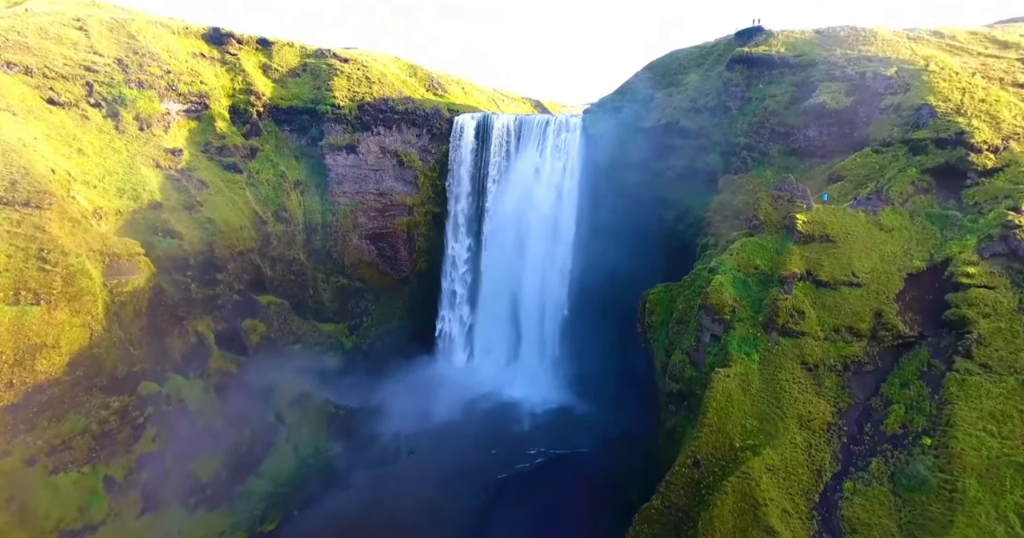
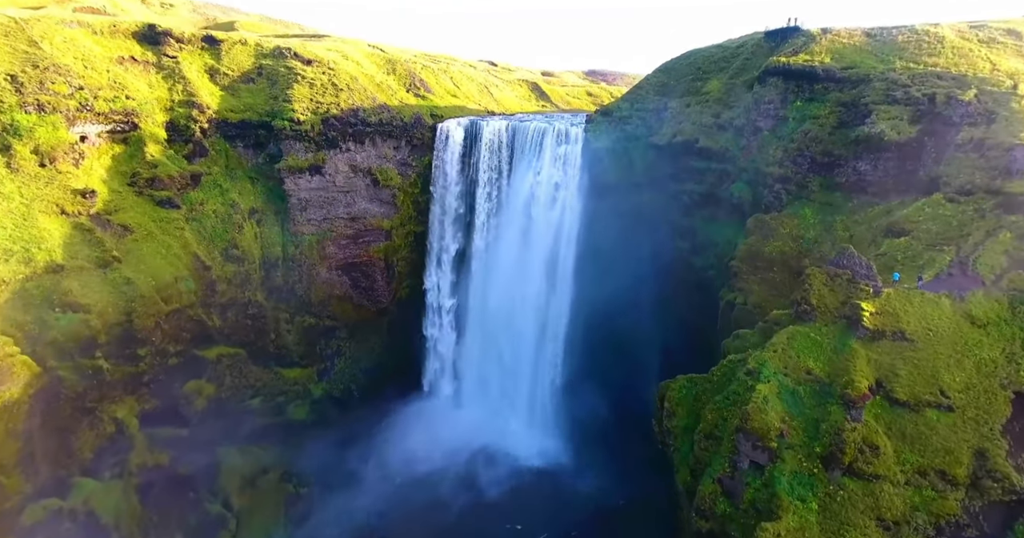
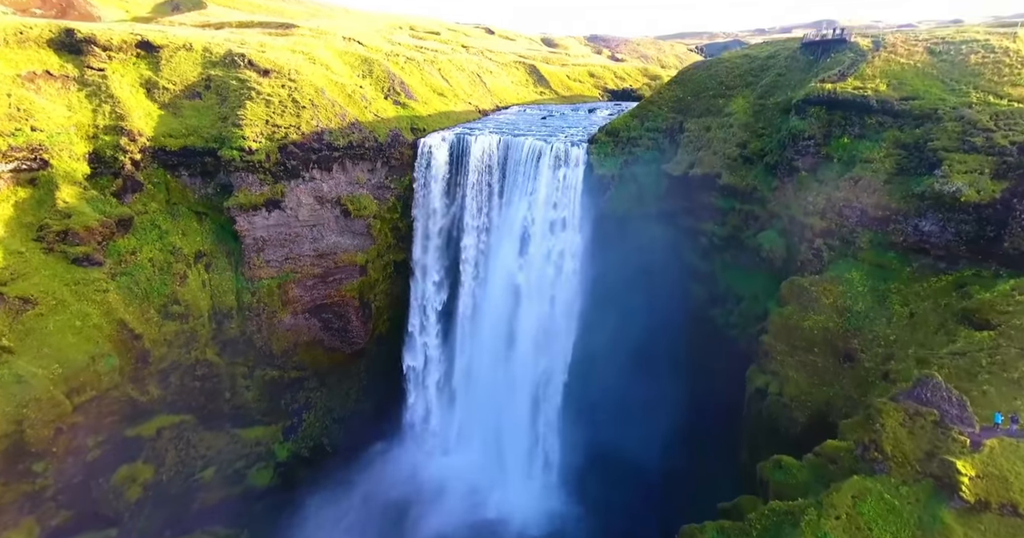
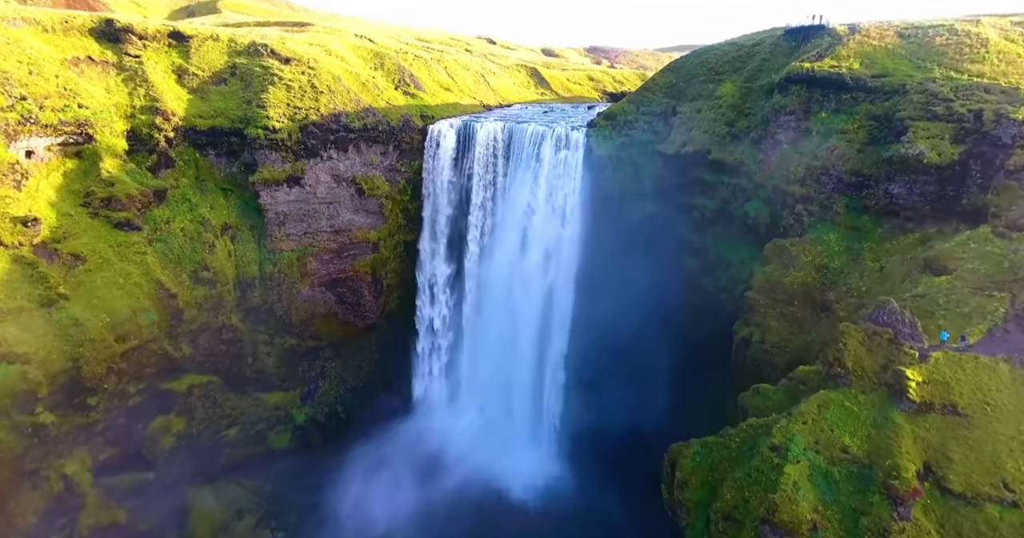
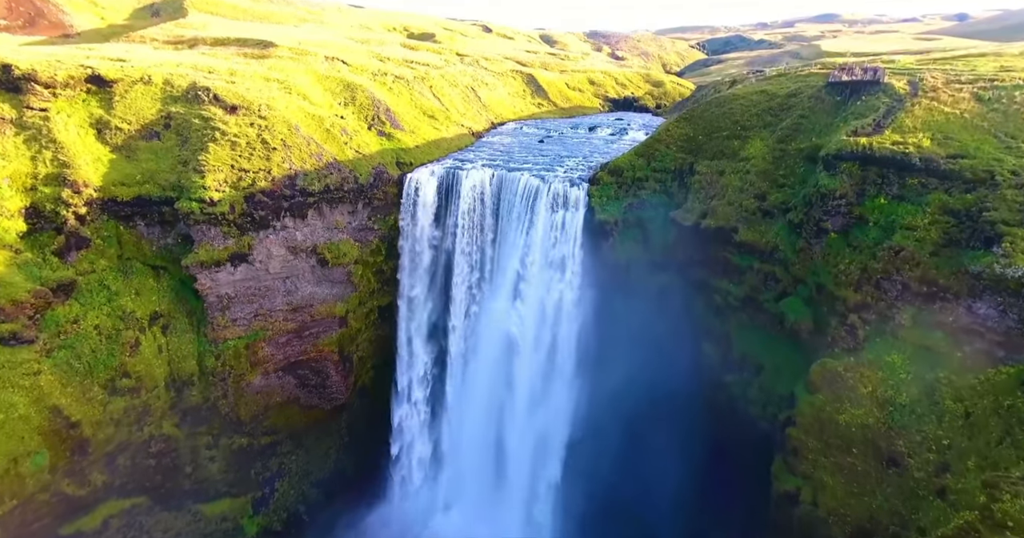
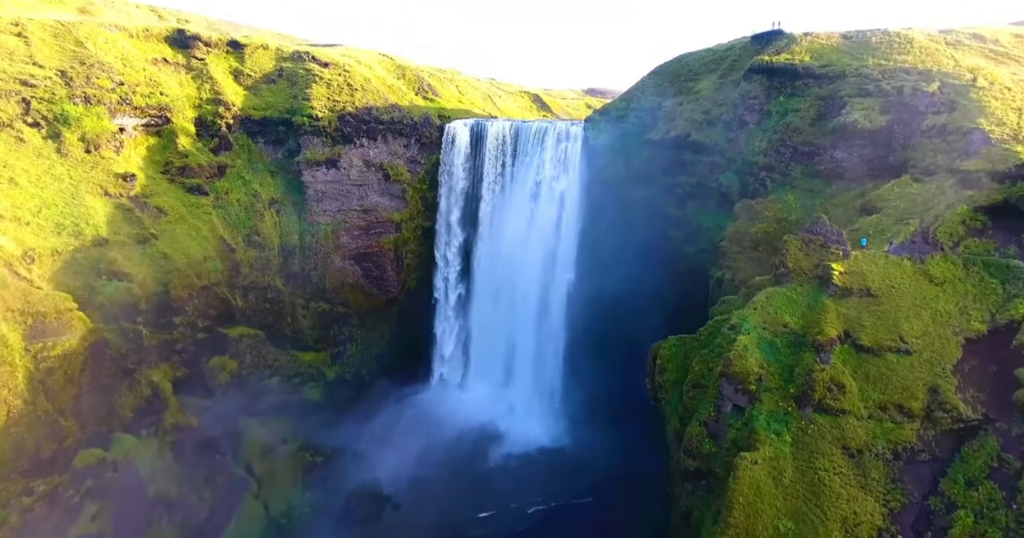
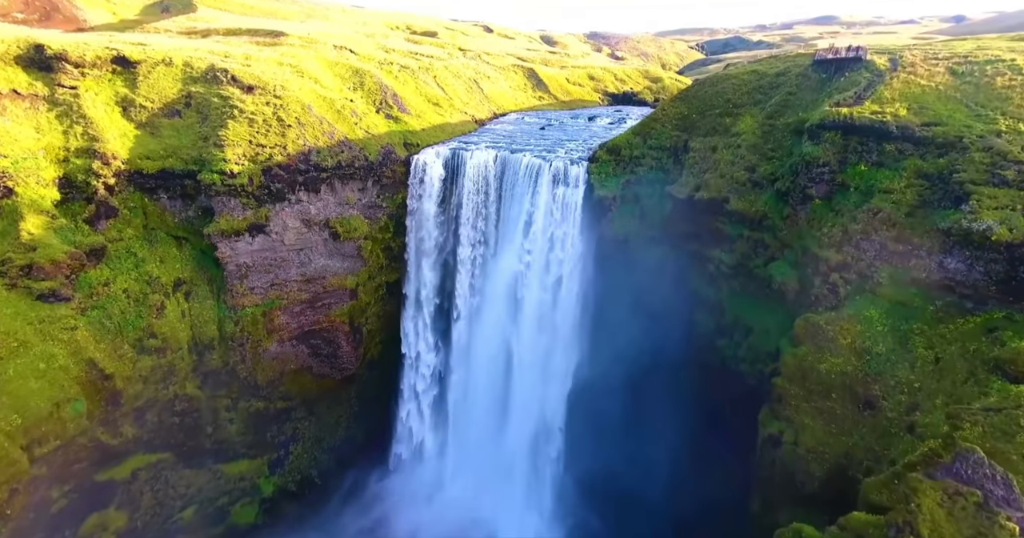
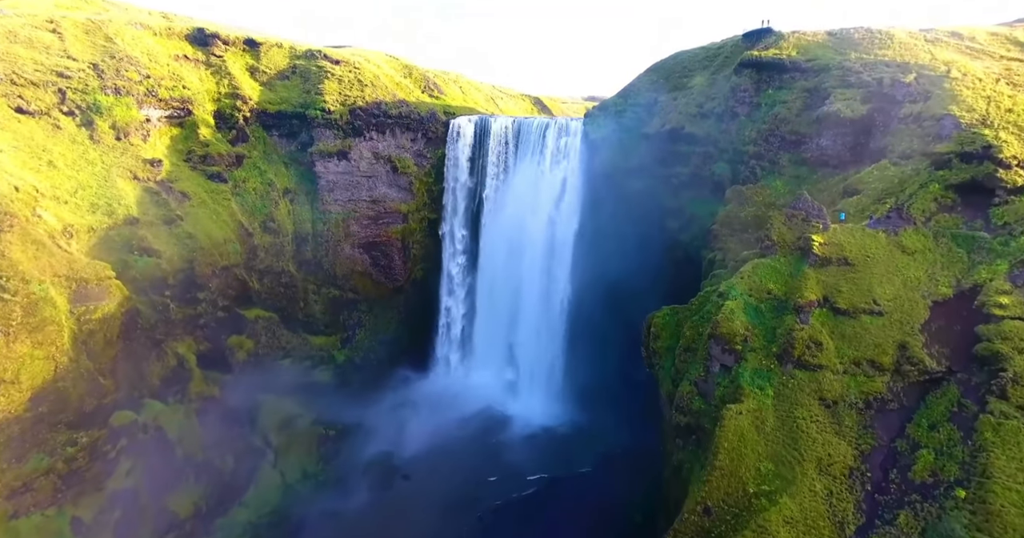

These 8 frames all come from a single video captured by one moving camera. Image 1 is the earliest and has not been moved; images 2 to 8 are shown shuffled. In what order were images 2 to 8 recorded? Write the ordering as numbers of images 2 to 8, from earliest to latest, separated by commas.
8, 6, 2, 4, 3, 7, 5
